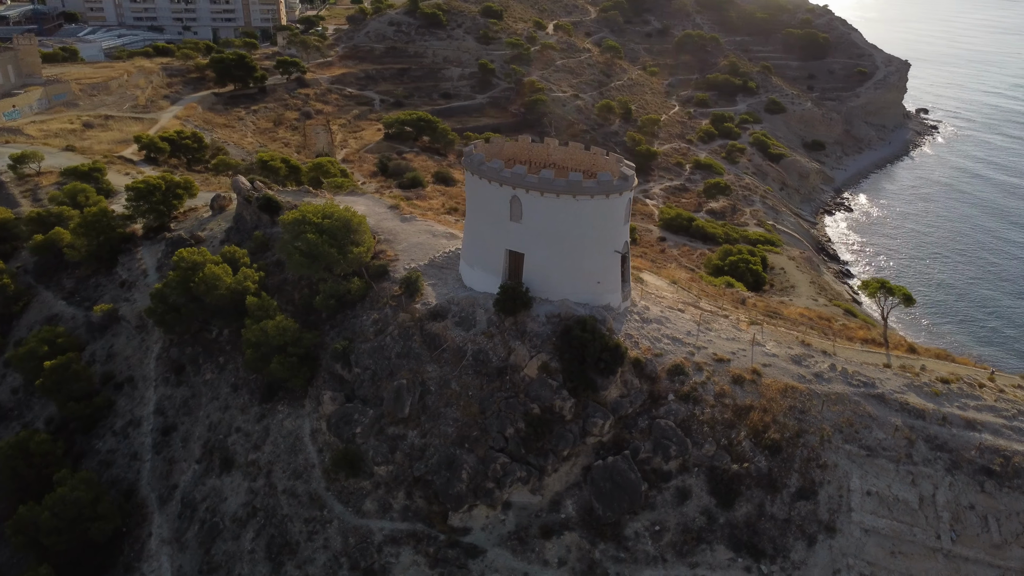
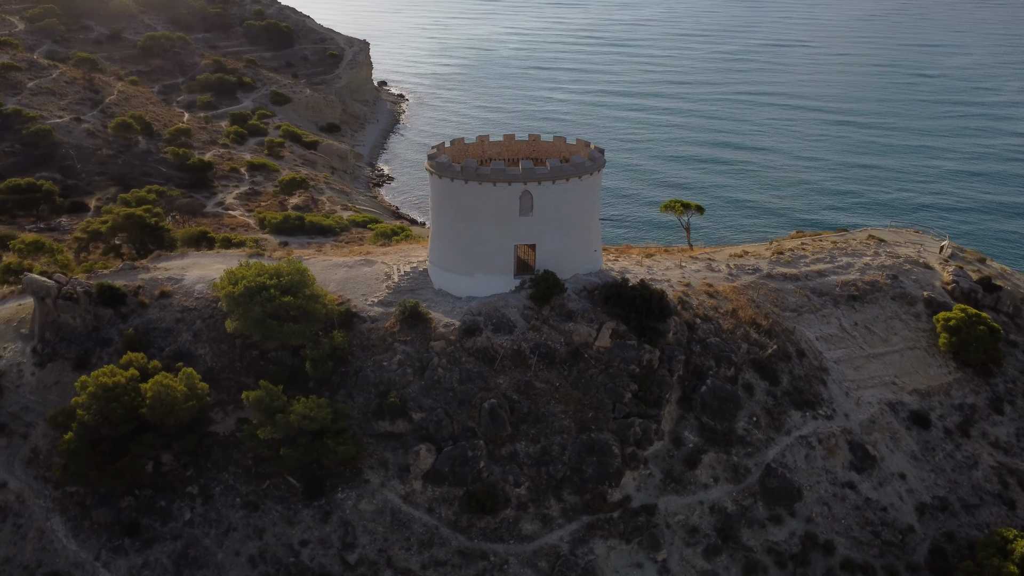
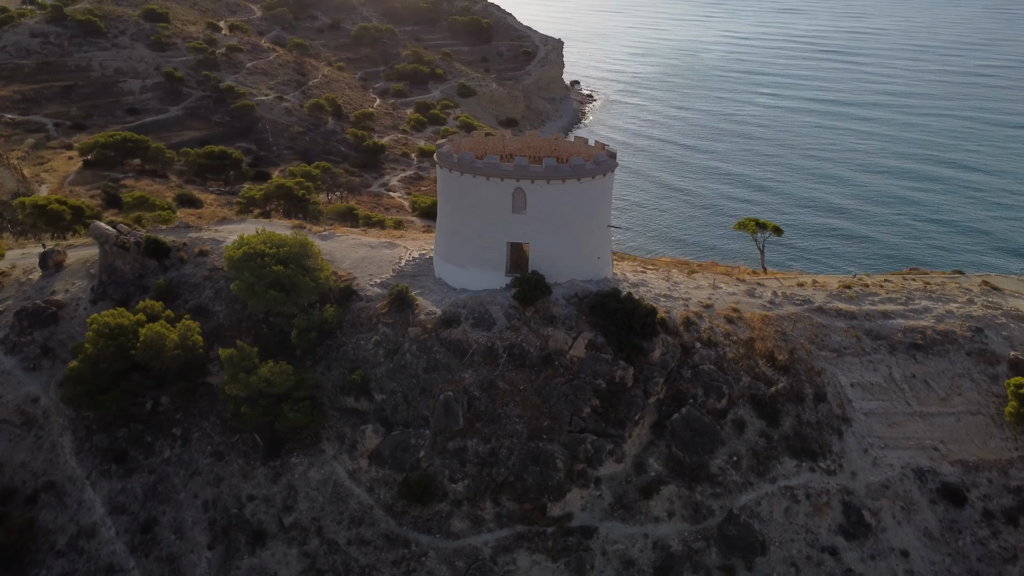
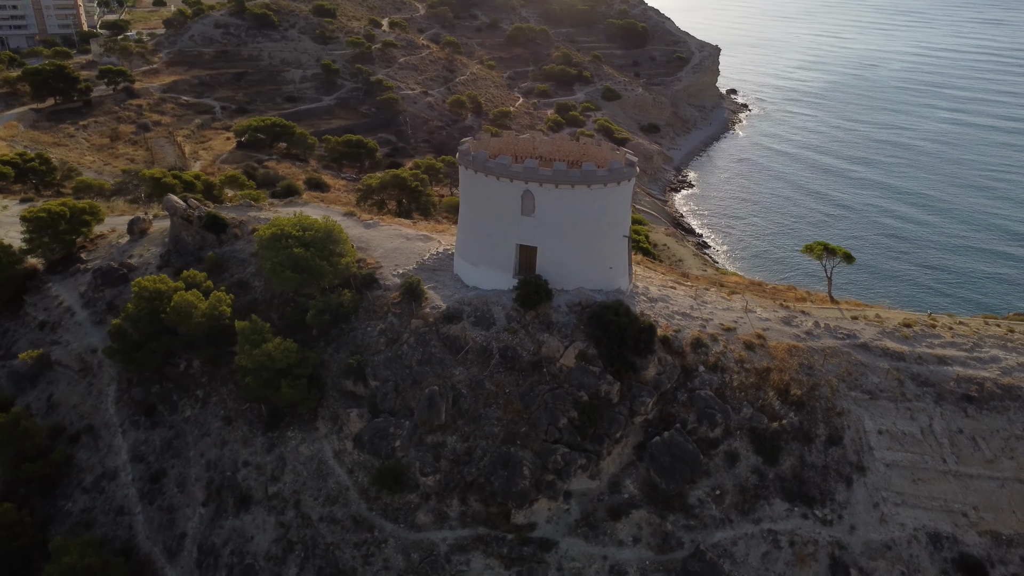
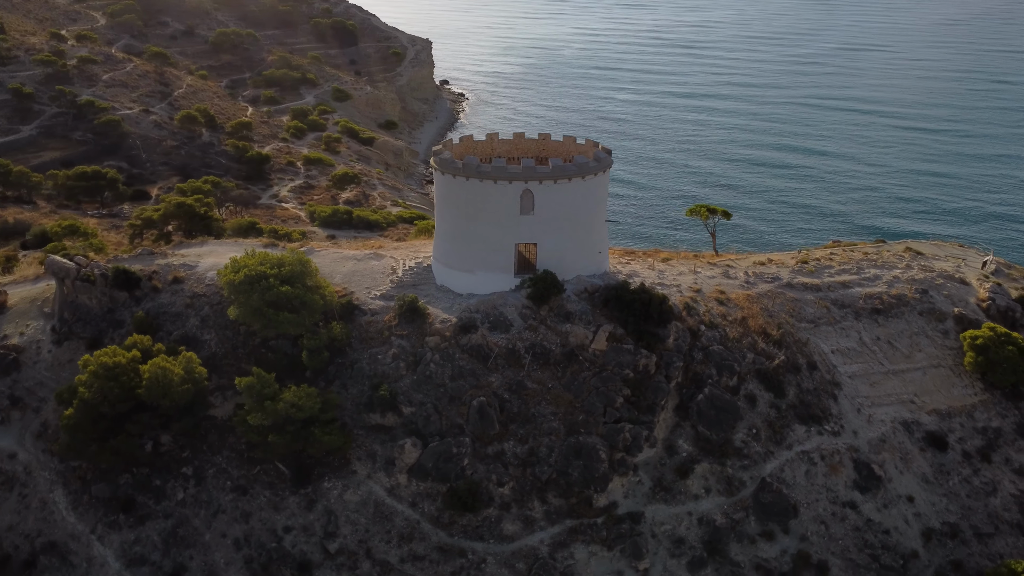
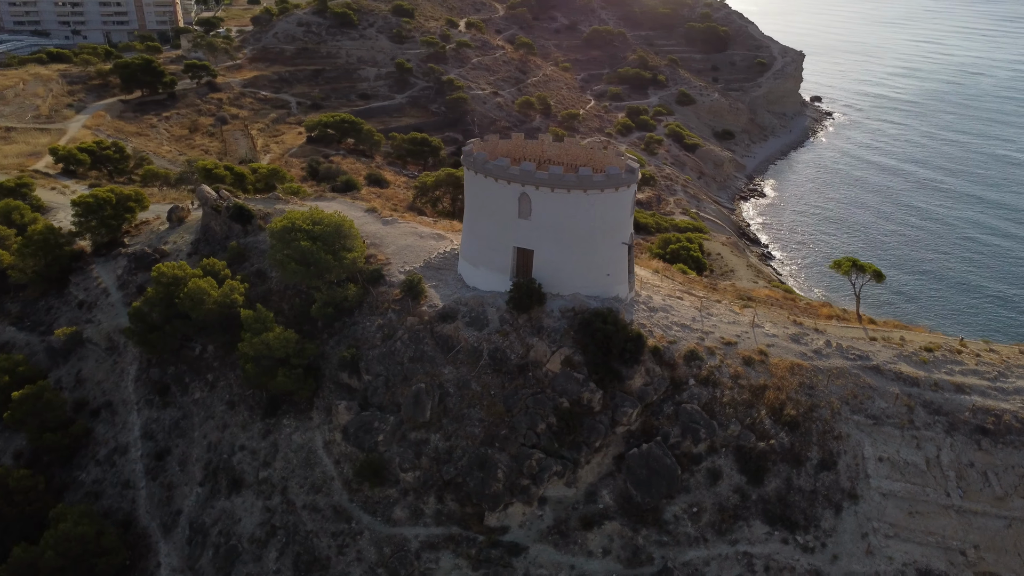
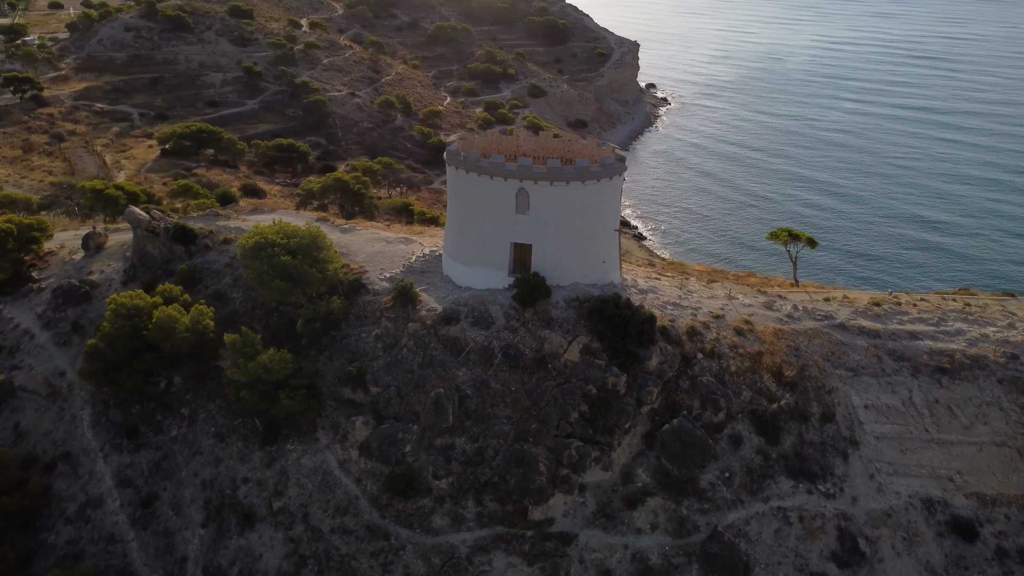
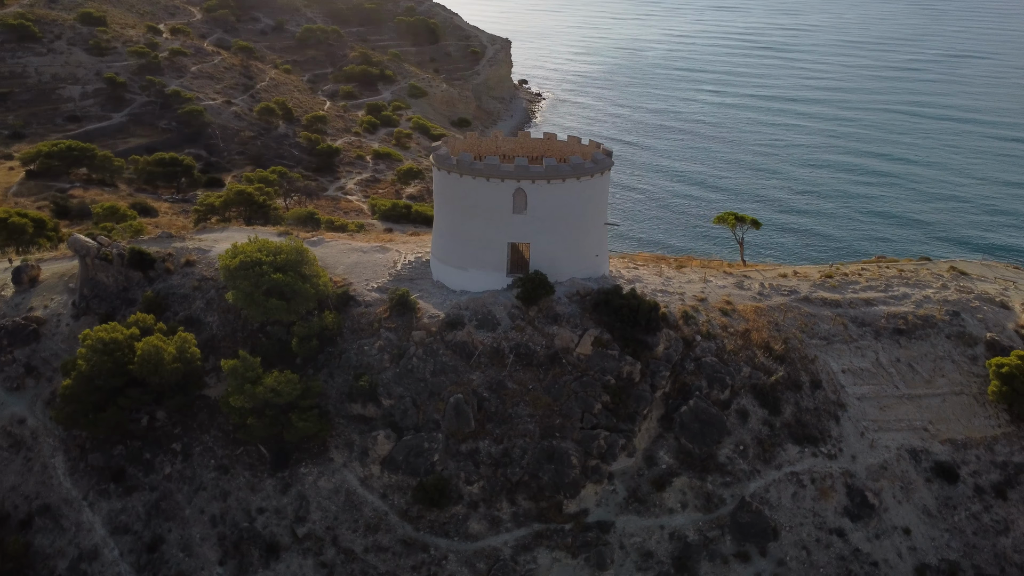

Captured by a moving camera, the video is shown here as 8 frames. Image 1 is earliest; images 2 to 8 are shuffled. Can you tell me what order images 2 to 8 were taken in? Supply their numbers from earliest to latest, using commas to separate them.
6, 4, 7, 3, 8, 5, 2
